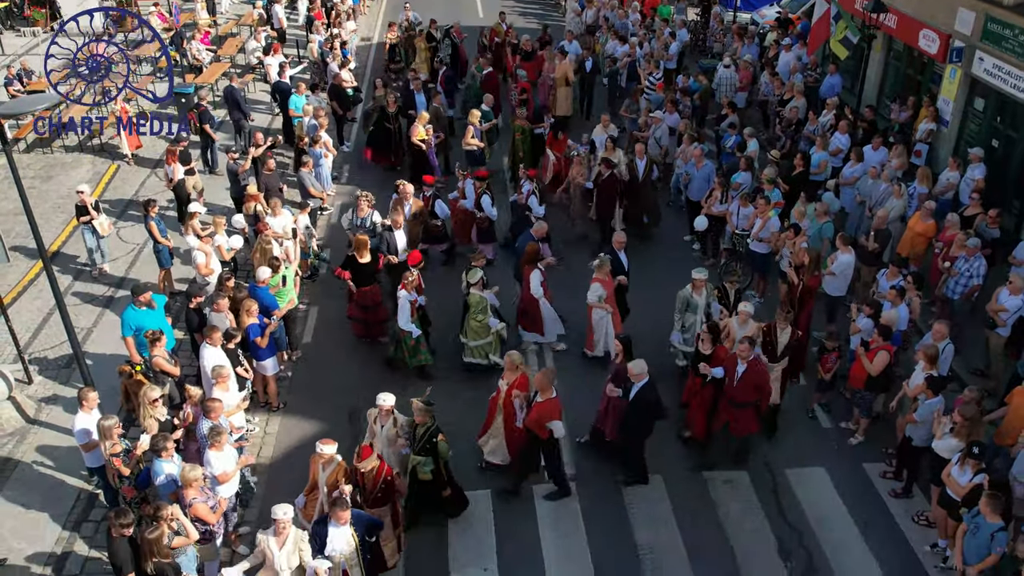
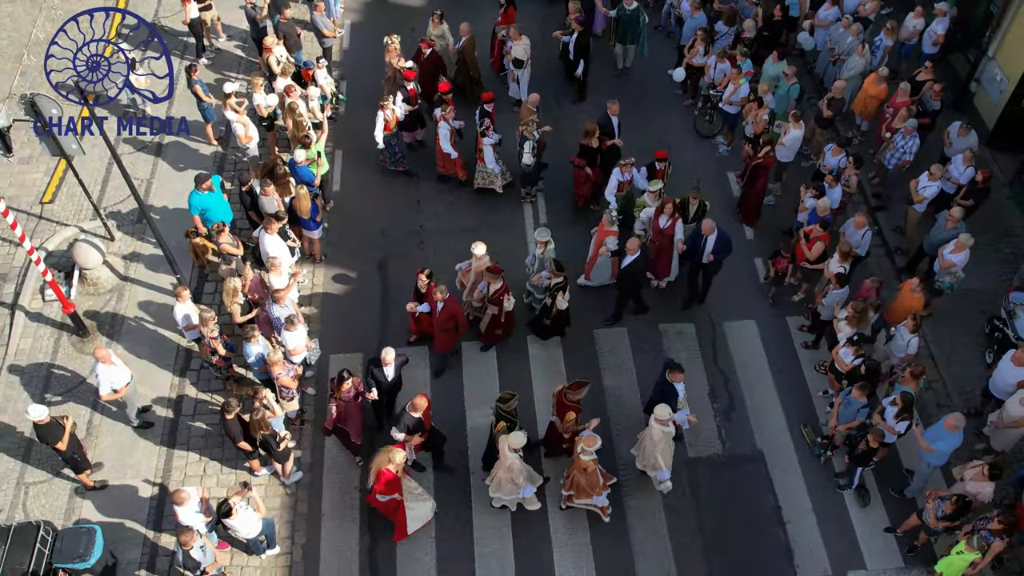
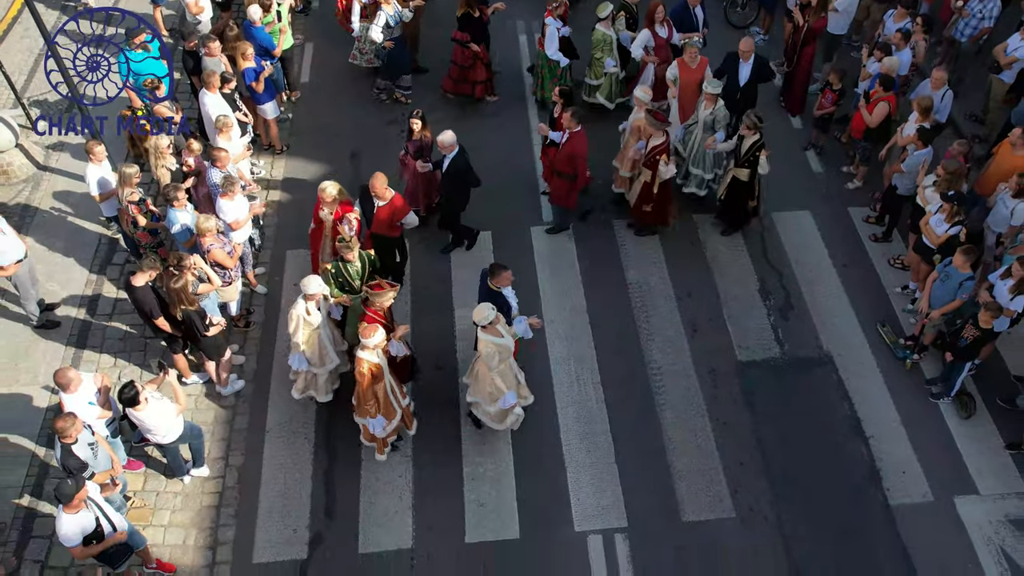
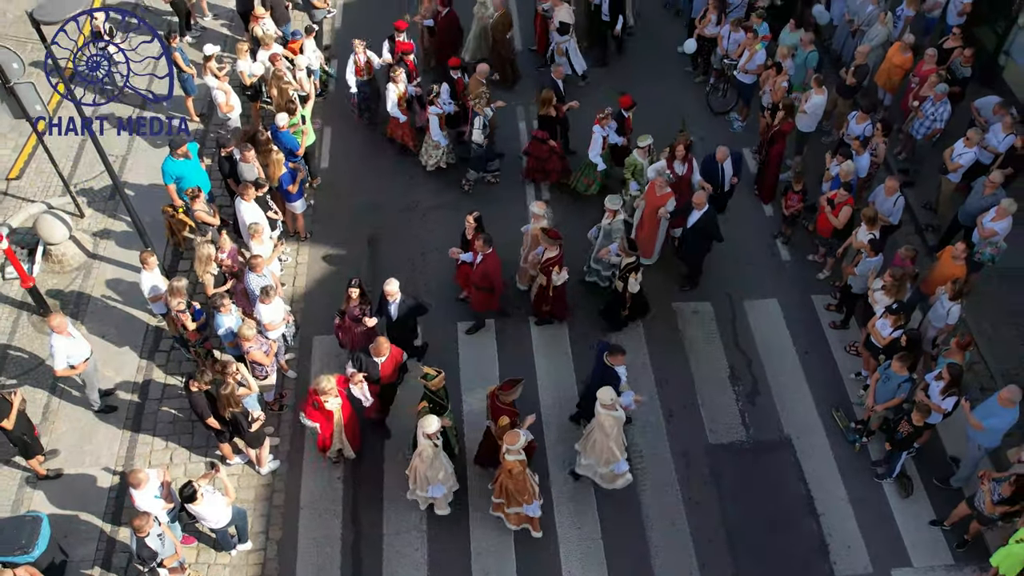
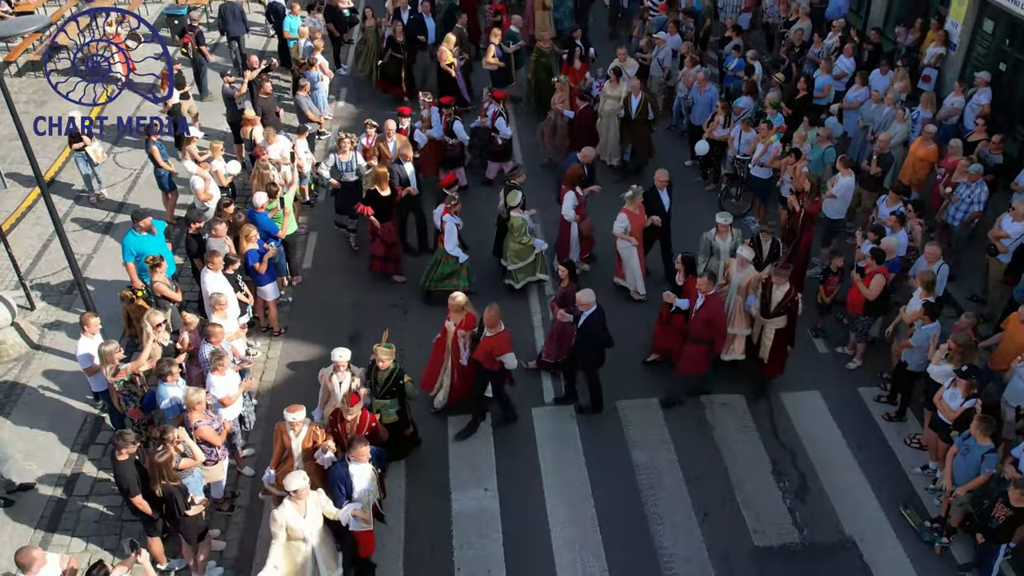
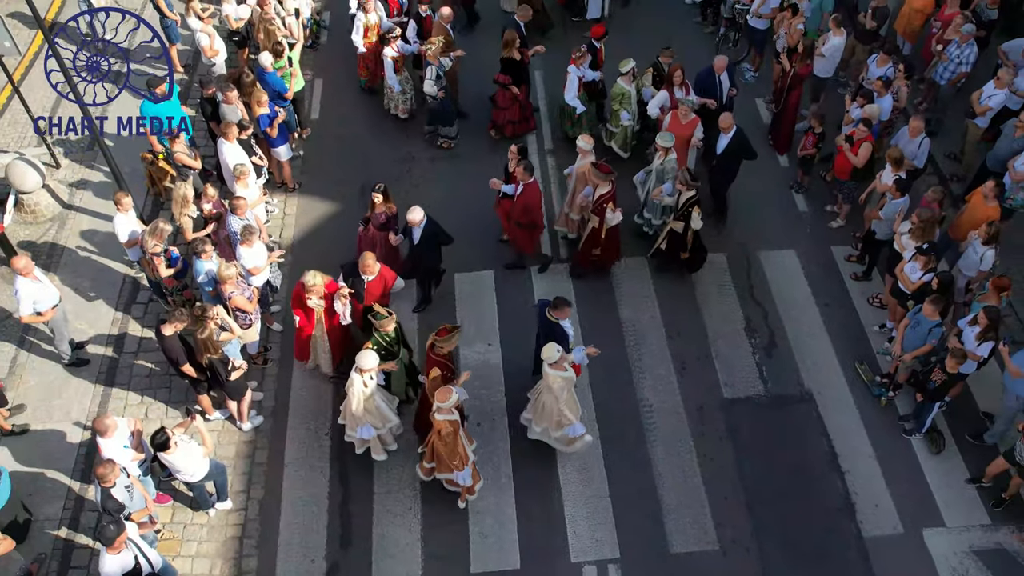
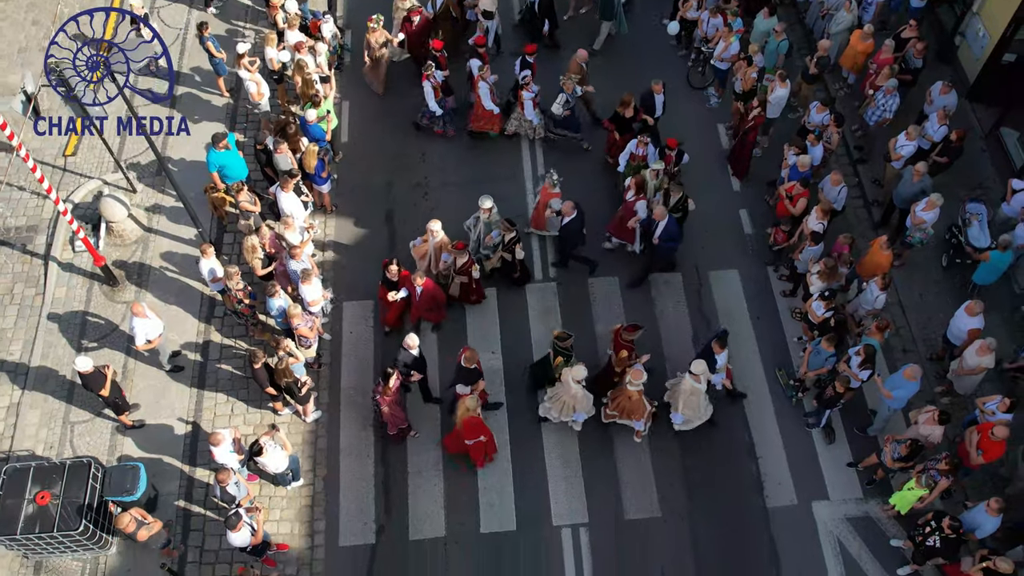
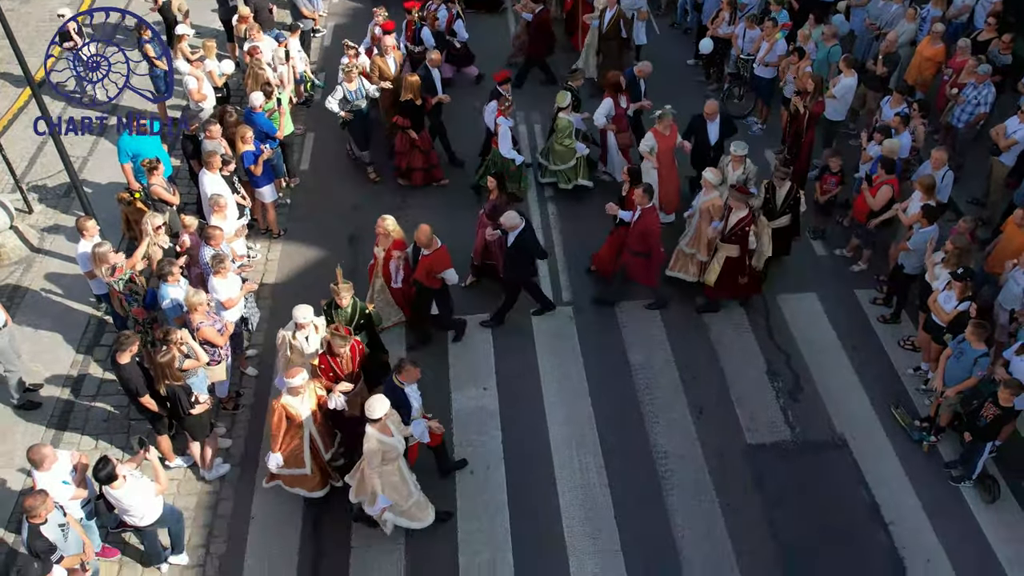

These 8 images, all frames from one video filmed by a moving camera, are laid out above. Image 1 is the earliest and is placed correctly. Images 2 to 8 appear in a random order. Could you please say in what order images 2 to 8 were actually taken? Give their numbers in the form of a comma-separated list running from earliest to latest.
5, 8, 3, 6, 4, 2, 7
